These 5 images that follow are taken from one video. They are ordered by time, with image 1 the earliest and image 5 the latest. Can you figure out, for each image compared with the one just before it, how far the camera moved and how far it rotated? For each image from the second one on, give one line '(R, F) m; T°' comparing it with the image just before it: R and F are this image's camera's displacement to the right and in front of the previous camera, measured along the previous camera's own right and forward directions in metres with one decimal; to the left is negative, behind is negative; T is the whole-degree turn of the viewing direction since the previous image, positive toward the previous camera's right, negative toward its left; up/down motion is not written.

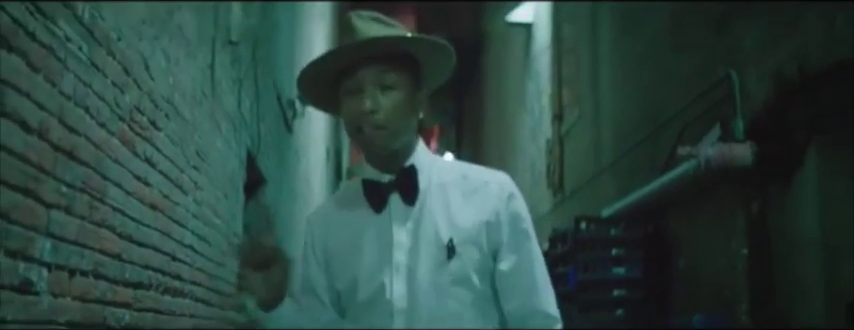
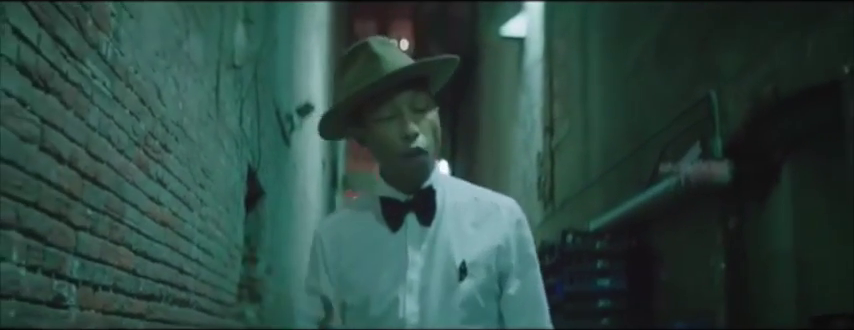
(0.0, -0.3) m; 0°
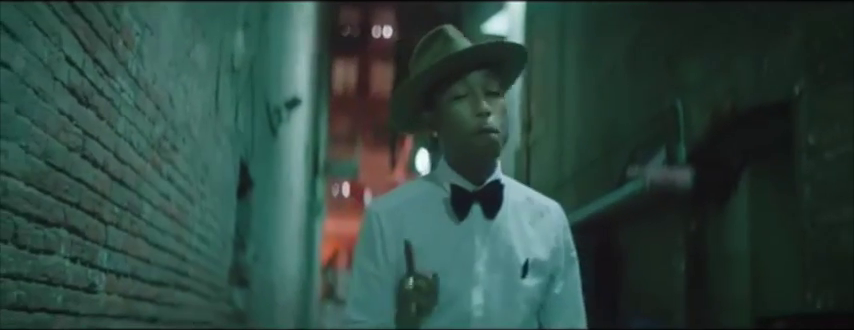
(0.0, -0.4) m; +1°
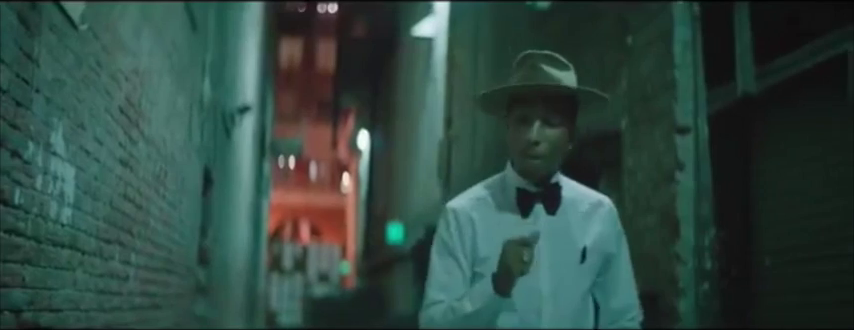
(+0.2, -1.7) m; +3°
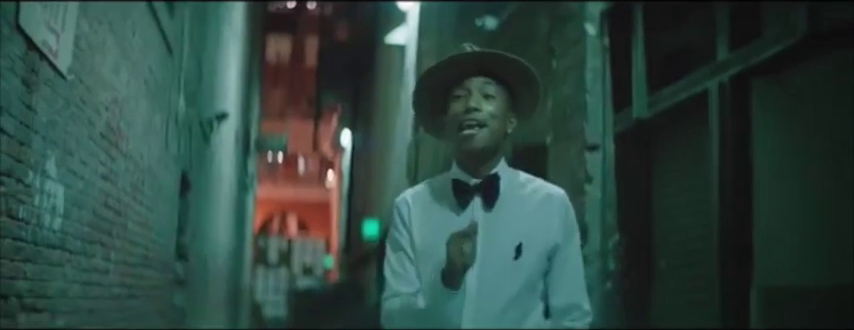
(+0.4, -0.9) m; 0°
